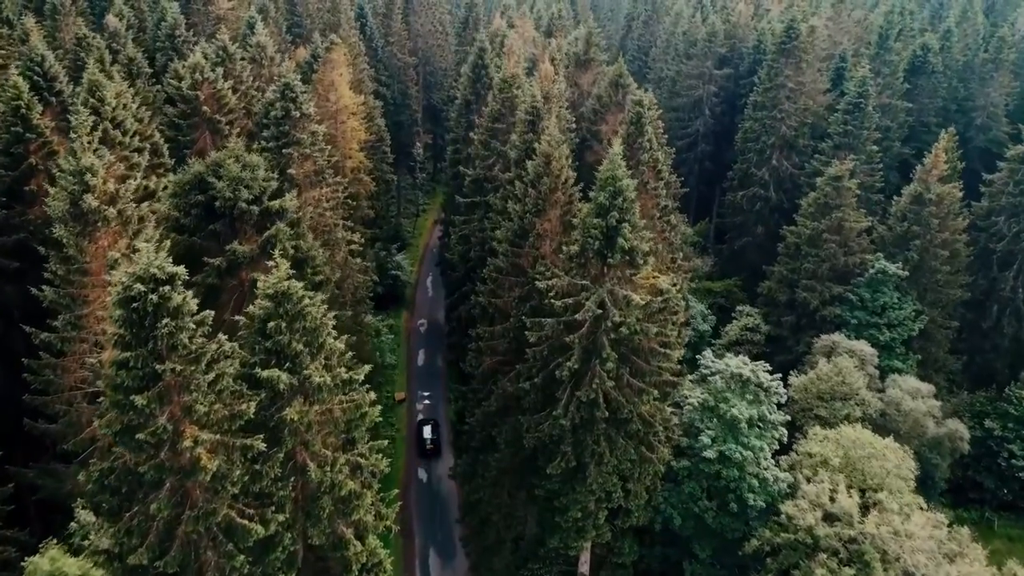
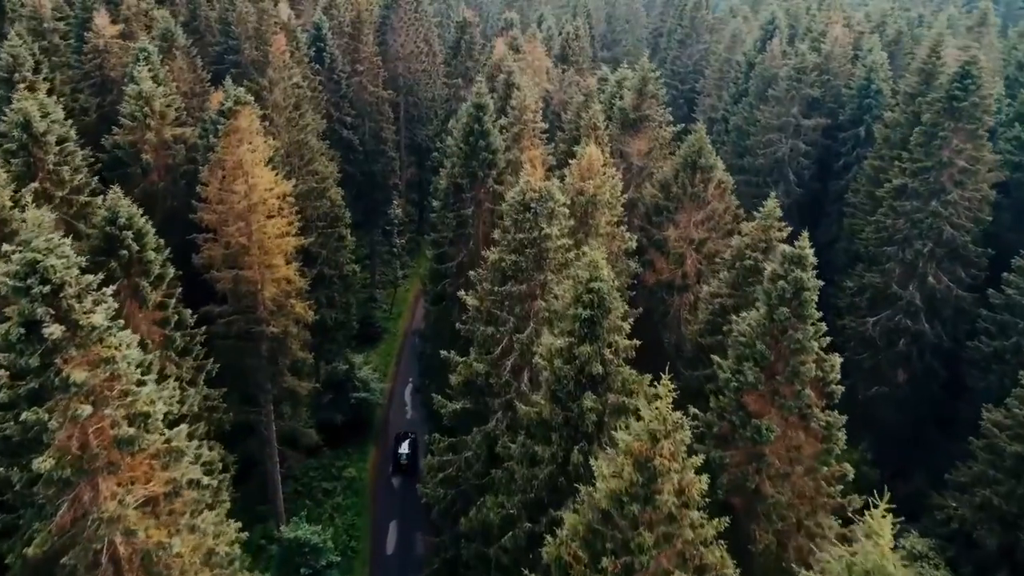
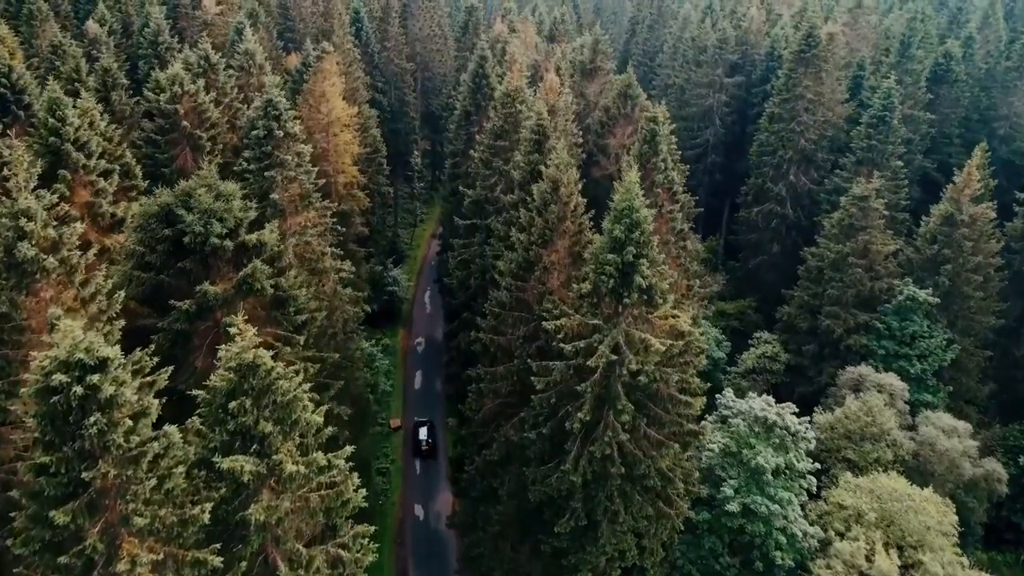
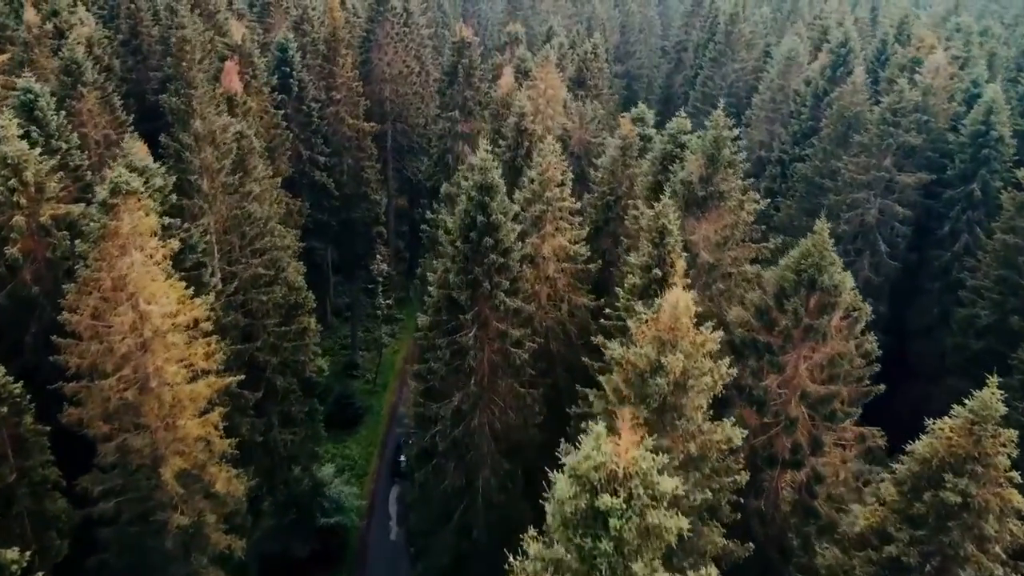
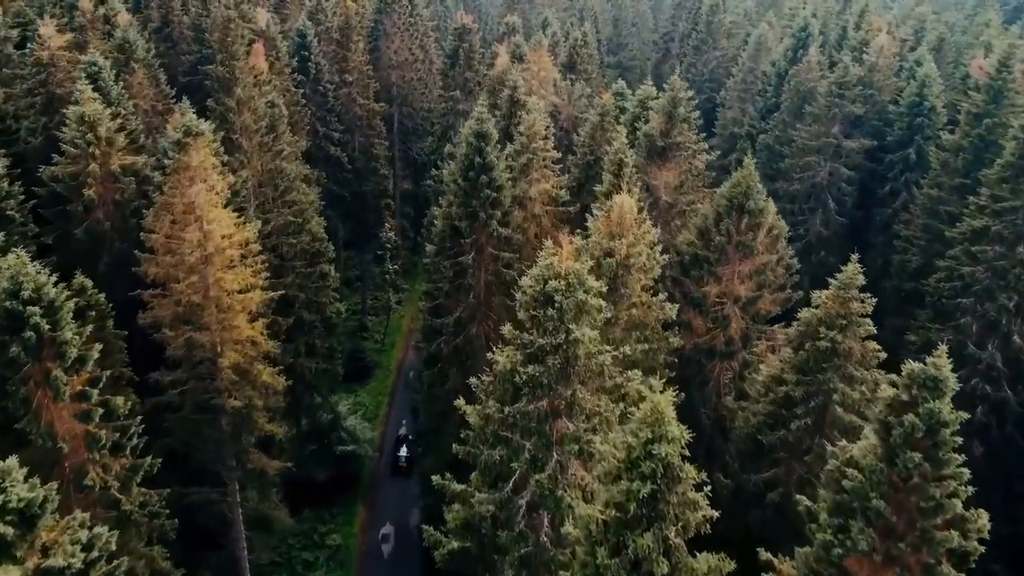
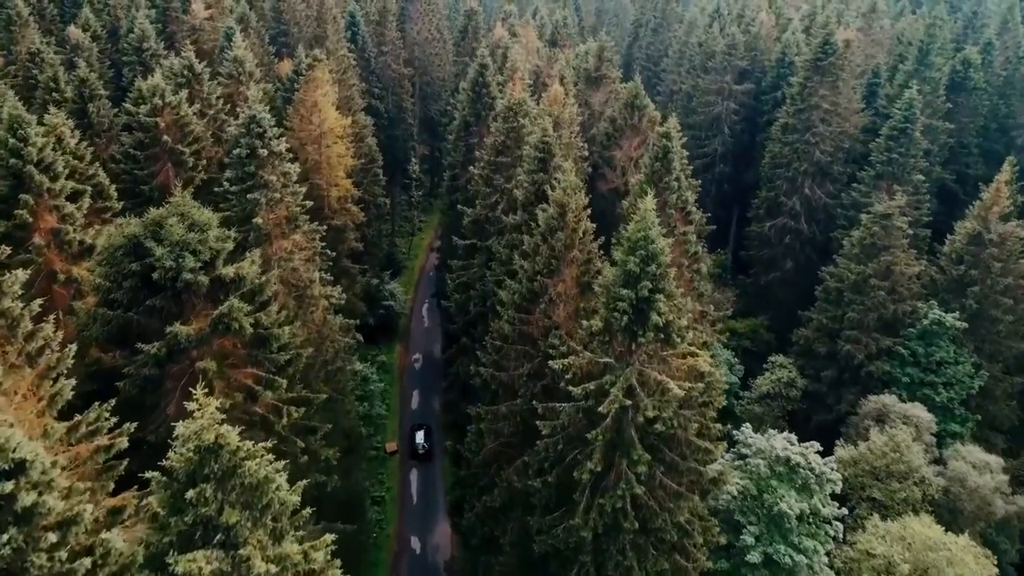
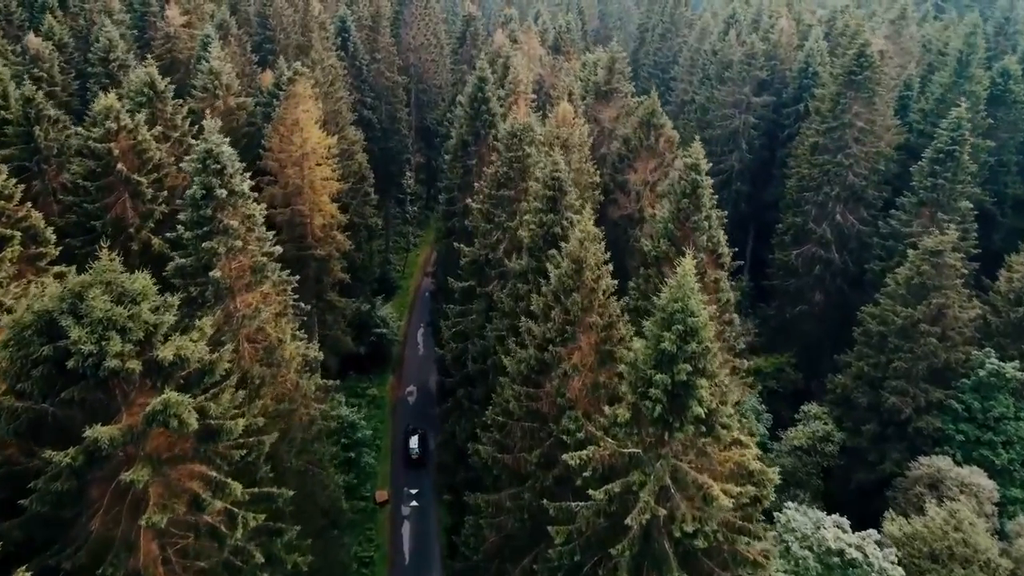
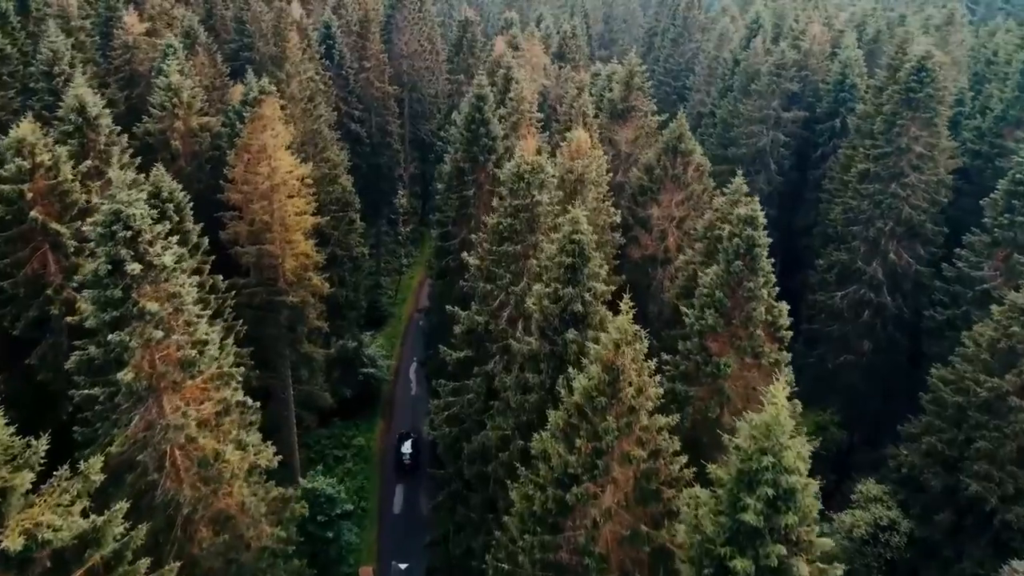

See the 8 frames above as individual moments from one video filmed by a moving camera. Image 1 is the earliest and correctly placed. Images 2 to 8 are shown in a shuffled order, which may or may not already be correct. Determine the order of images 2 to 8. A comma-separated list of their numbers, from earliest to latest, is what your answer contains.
3, 6, 7, 8, 2, 5, 4
